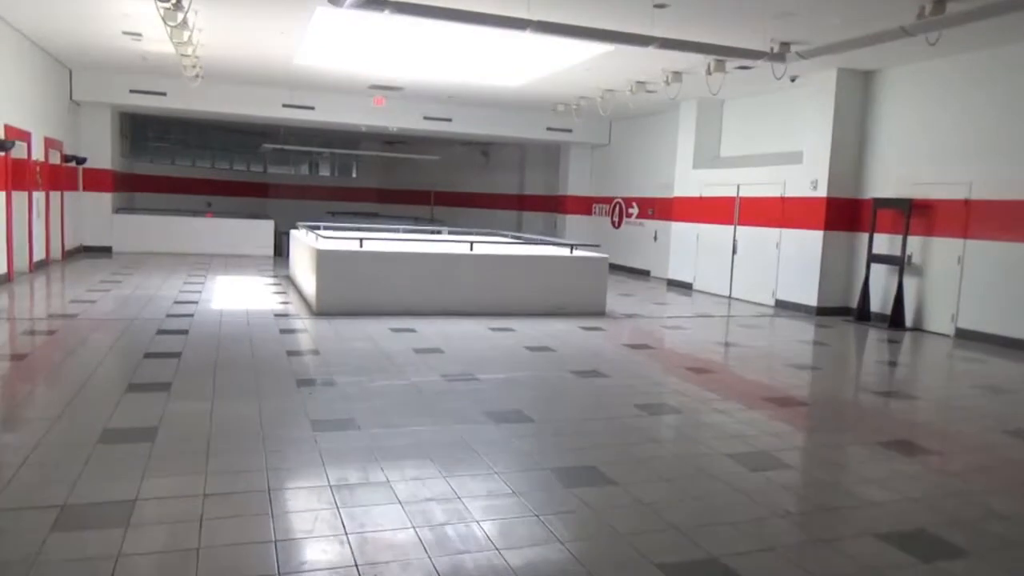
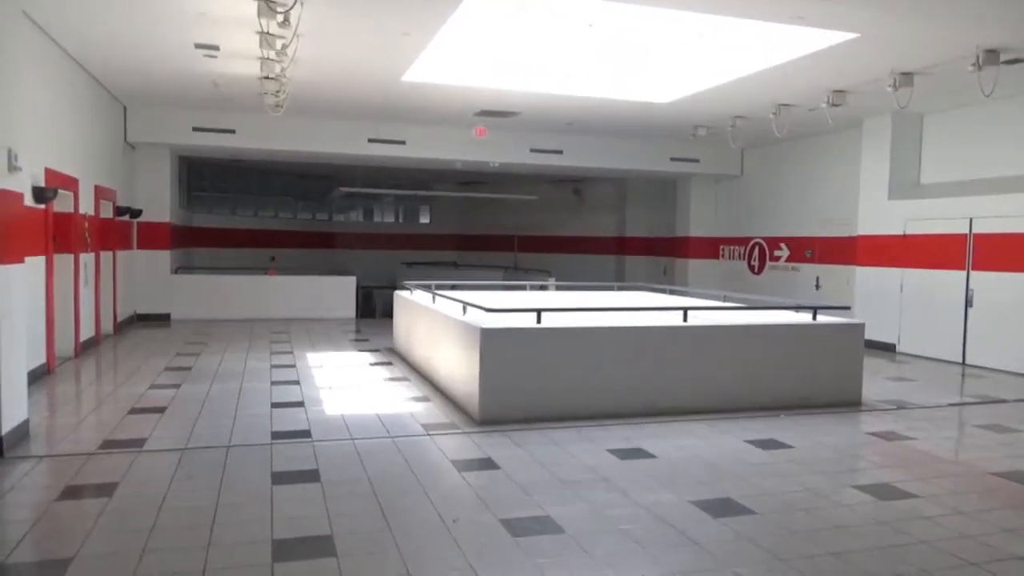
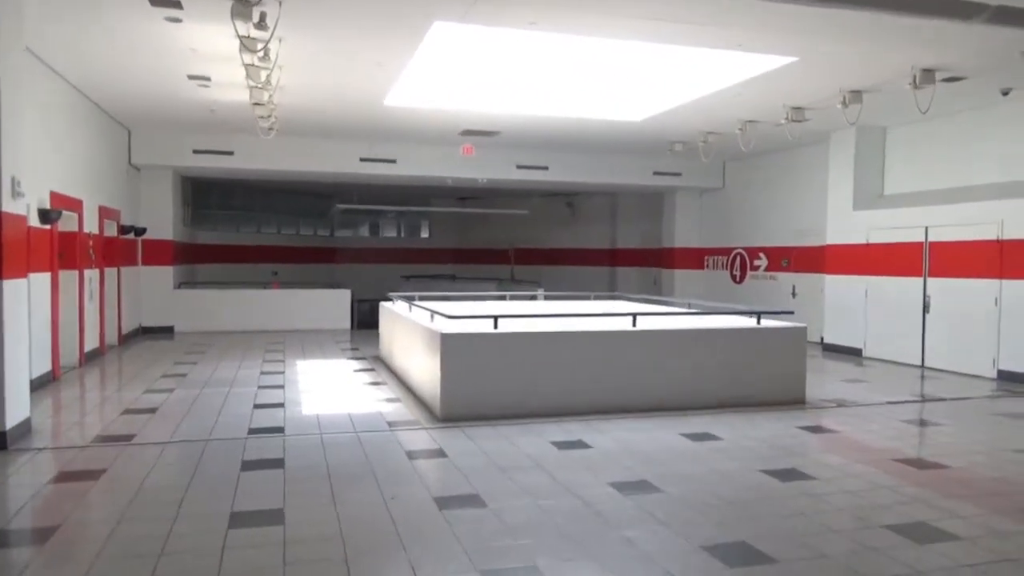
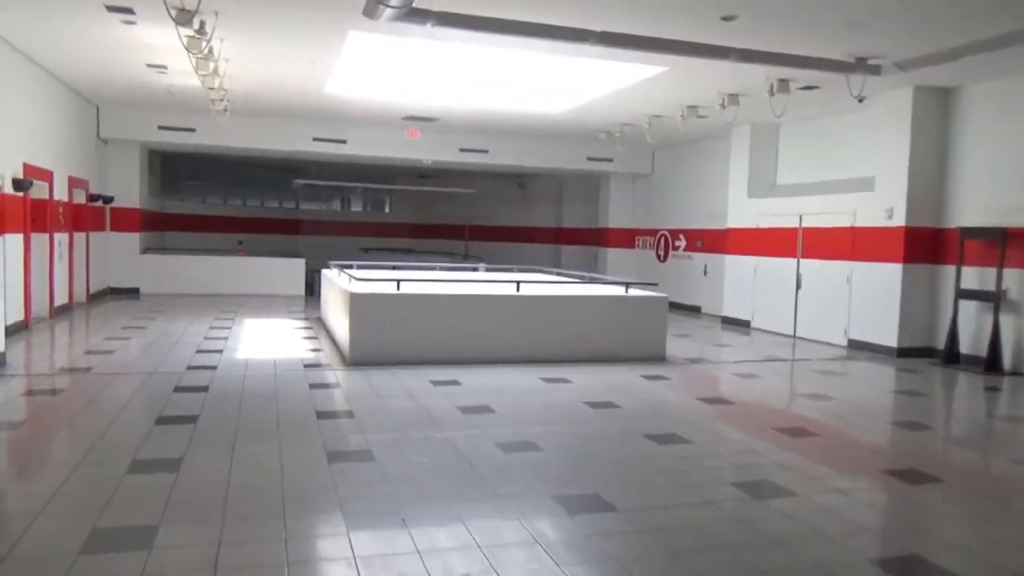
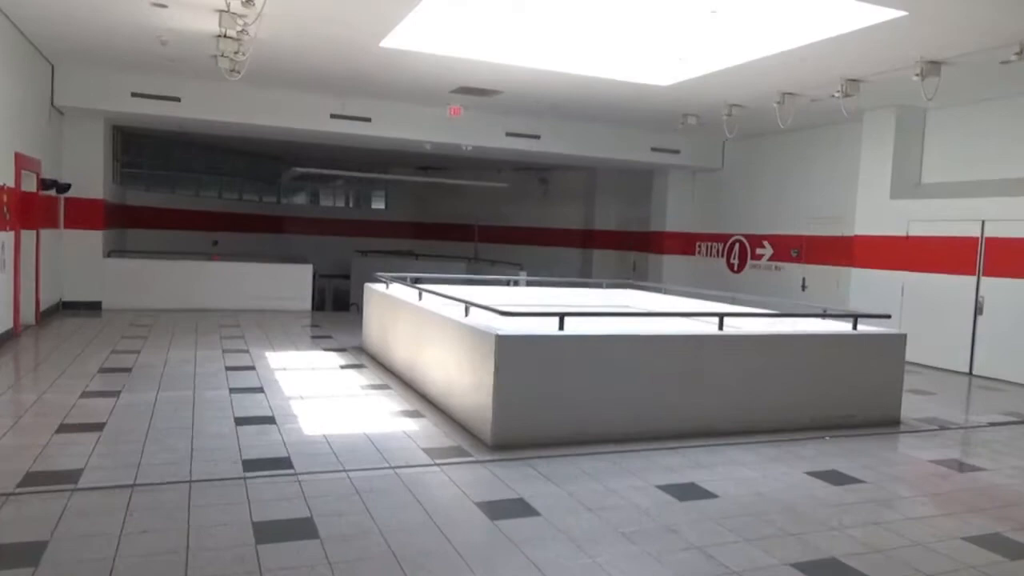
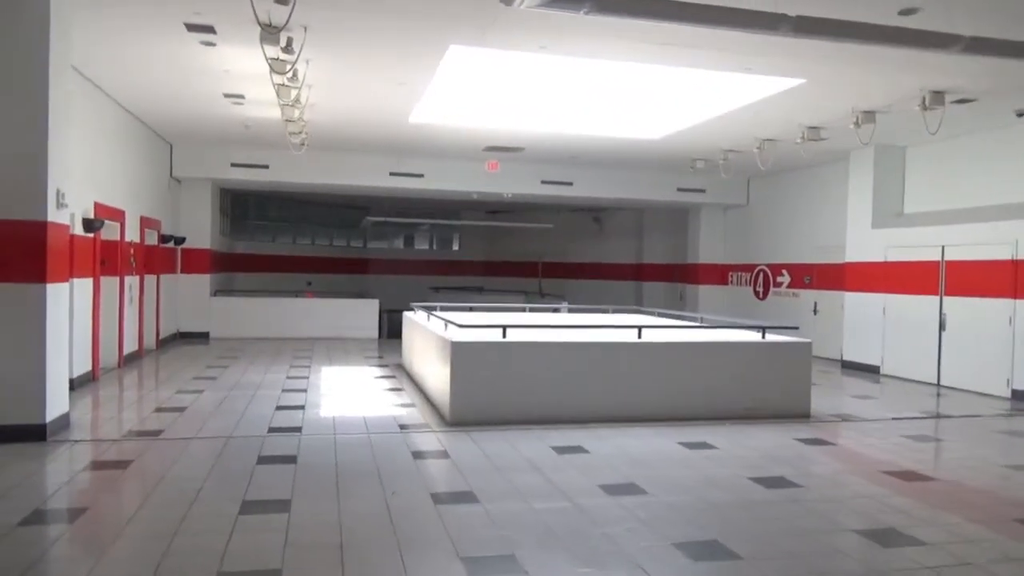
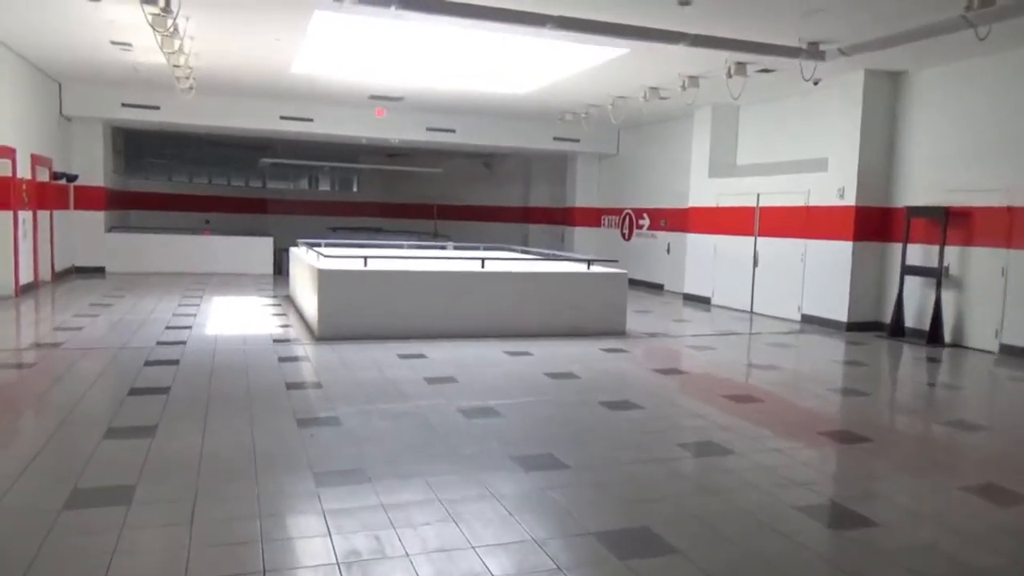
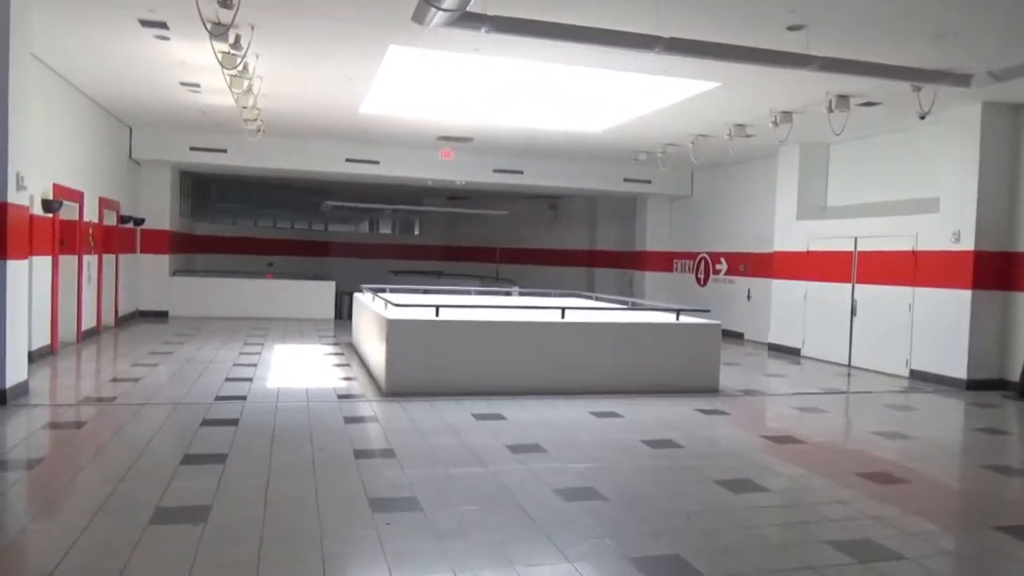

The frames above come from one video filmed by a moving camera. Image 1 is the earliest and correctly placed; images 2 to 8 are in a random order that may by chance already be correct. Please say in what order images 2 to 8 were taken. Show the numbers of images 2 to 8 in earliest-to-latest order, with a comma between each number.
7, 4, 8, 6, 3, 2, 5
